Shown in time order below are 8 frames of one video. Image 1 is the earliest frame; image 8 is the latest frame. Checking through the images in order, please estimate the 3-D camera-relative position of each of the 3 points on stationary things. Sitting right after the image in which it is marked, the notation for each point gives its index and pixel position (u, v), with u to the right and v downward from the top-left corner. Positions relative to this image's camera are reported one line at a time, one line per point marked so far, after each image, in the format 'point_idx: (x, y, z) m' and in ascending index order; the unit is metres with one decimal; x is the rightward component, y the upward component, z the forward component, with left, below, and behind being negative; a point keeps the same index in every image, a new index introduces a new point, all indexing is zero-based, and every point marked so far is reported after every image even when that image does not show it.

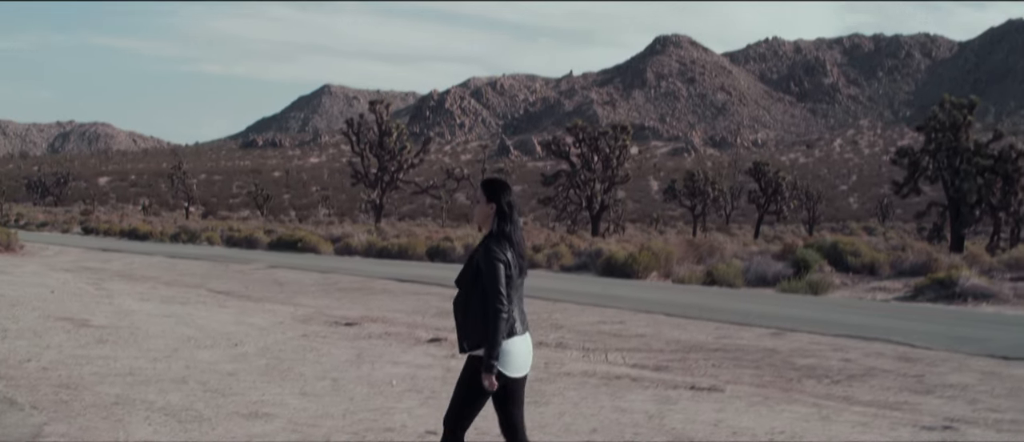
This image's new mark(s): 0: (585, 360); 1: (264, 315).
0: (+0.6, -1.1, +13.2) m
1: (-2.7, -1.0, +17.8) m
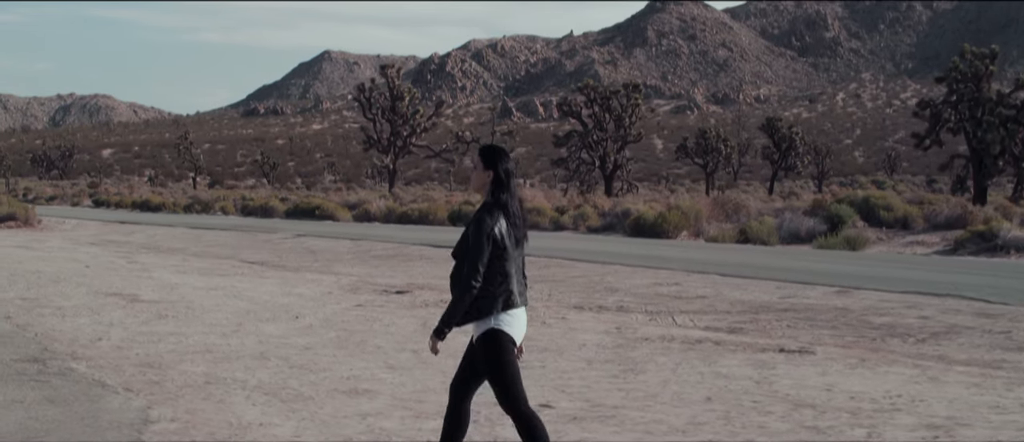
0: (+1.1, -0.8, +12.8) m
1: (-2.2, -0.7, +17.4) m
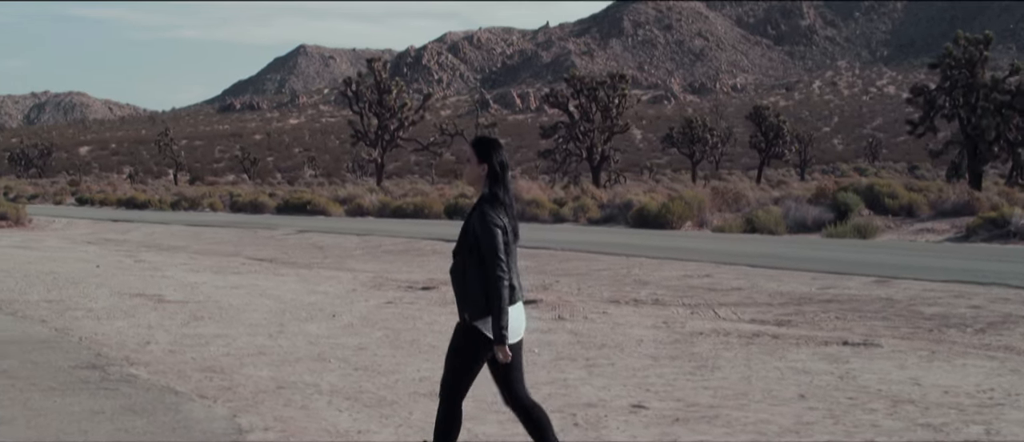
0: (+1.4, -0.8, +12.6) m
1: (-1.9, -0.6, +17.1) m
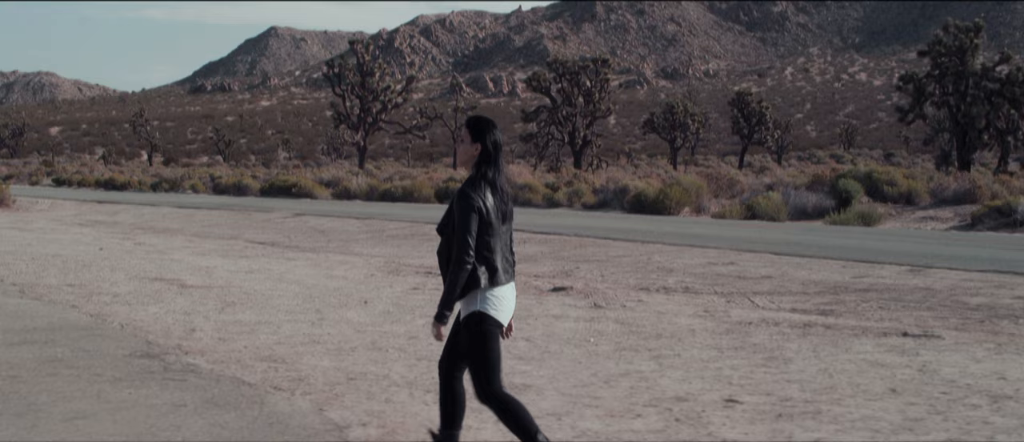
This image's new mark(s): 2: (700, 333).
0: (+1.7, -0.7, +12.4) m
1: (-1.7, -0.5, +16.8) m
2: (+1.2, -0.7, +10.2) m
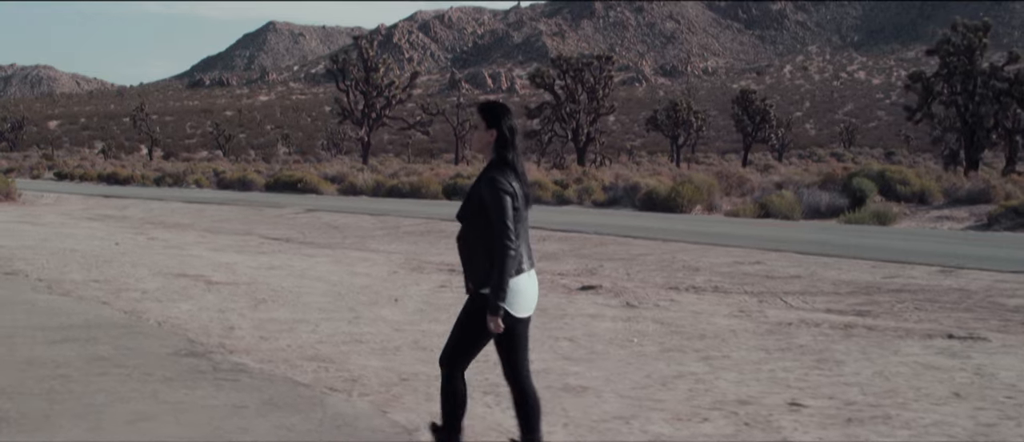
0: (+1.9, -0.6, +12.2) m
1: (-1.5, -0.4, +16.7) m
2: (+1.4, -0.7, +10.1) m
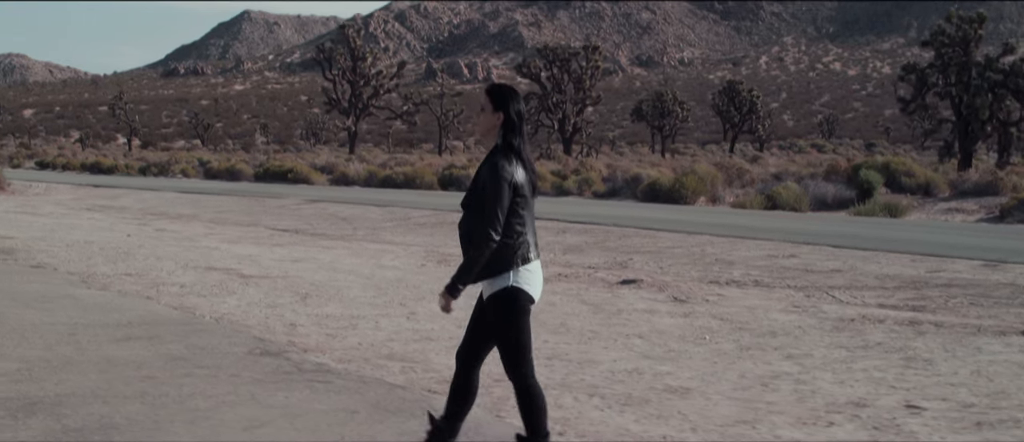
0: (+2.3, -0.6, +12.0) m
1: (-1.2, -0.4, +16.4) m
2: (+1.8, -0.7, +9.8) m
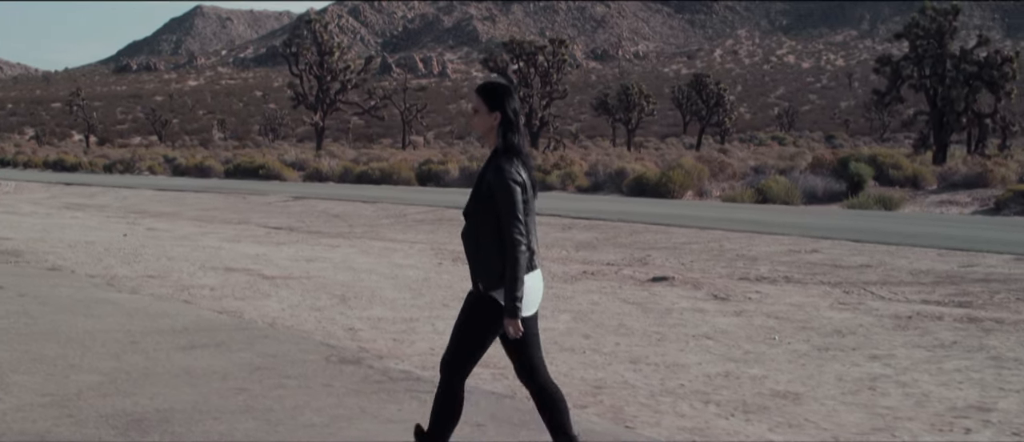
0: (+2.5, -0.6, +11.8) m
1: (-1.1, -0.3, +16.1) m
2: (+2.1, -0.6, +9.6) m
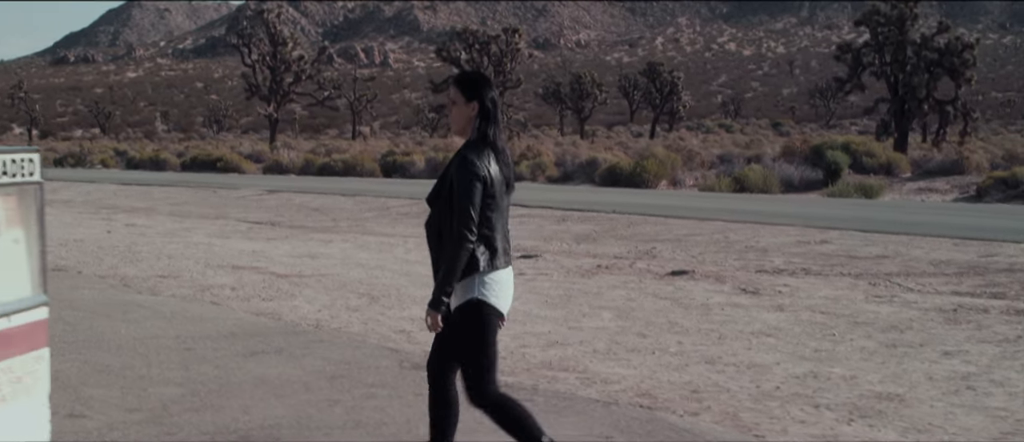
0: (+2.7, -0.5, +11.6) m
1: (-1.1, -0.3, +15.7) m
2: (+2.4, -0.6, +9.4) m
